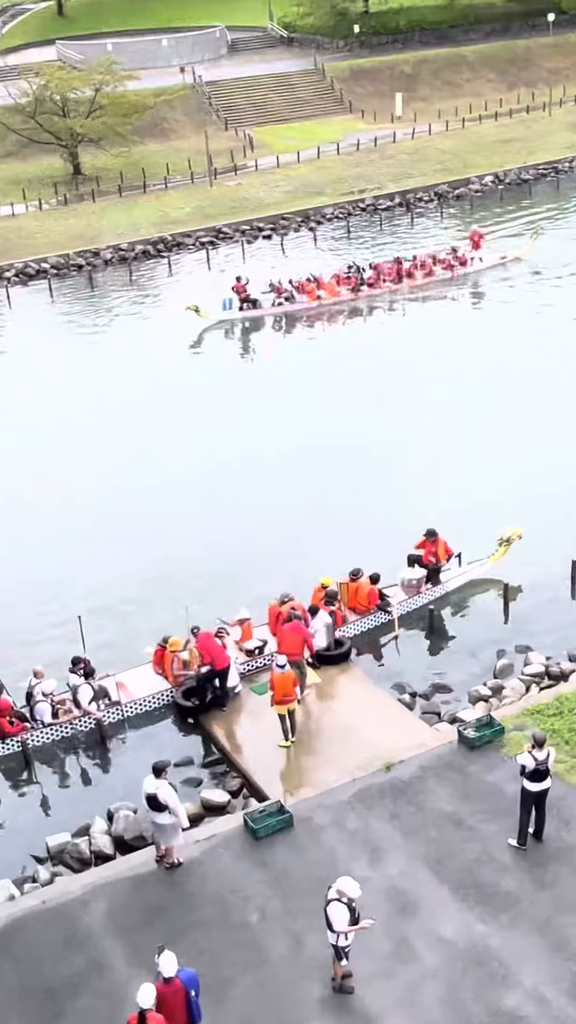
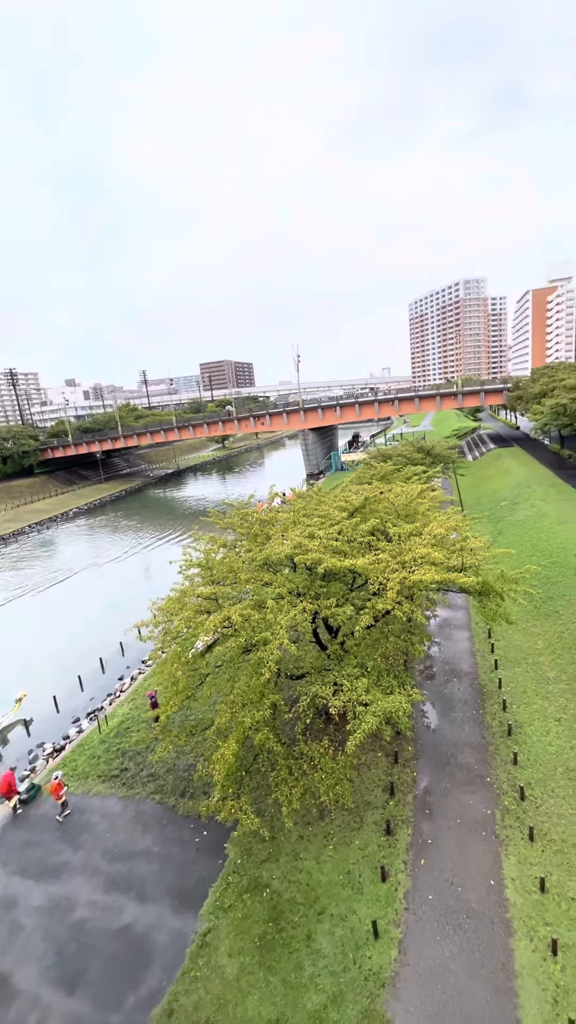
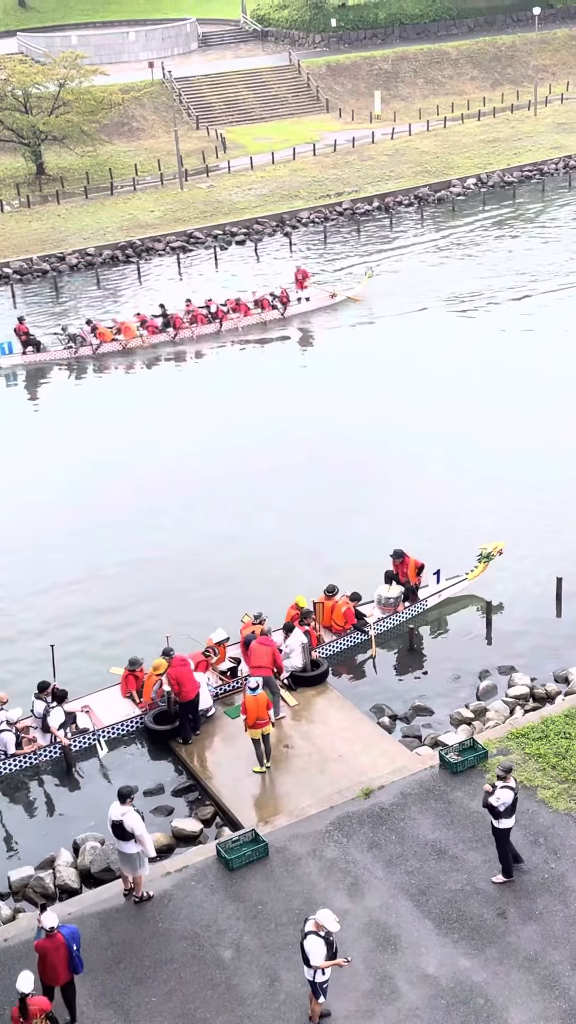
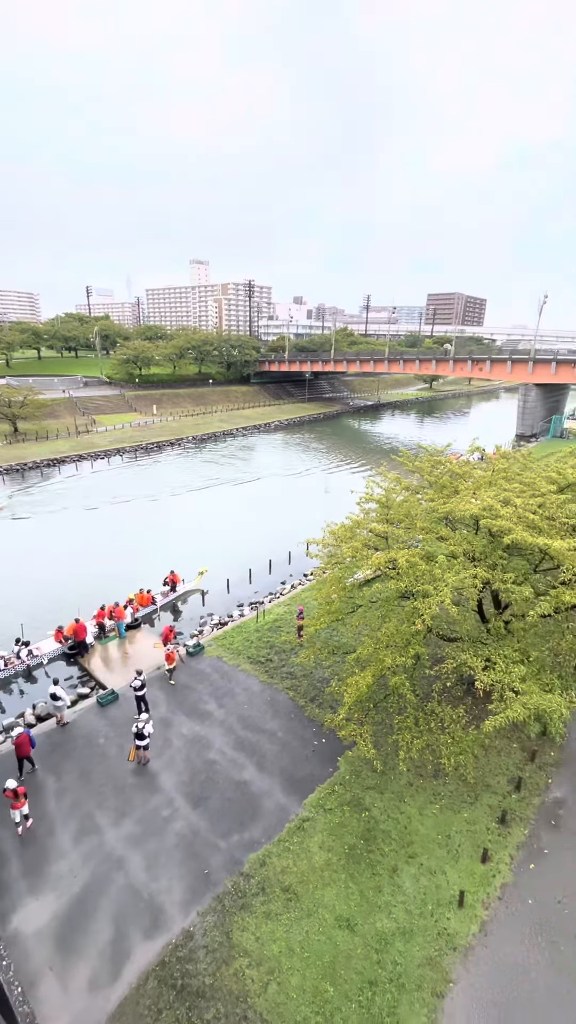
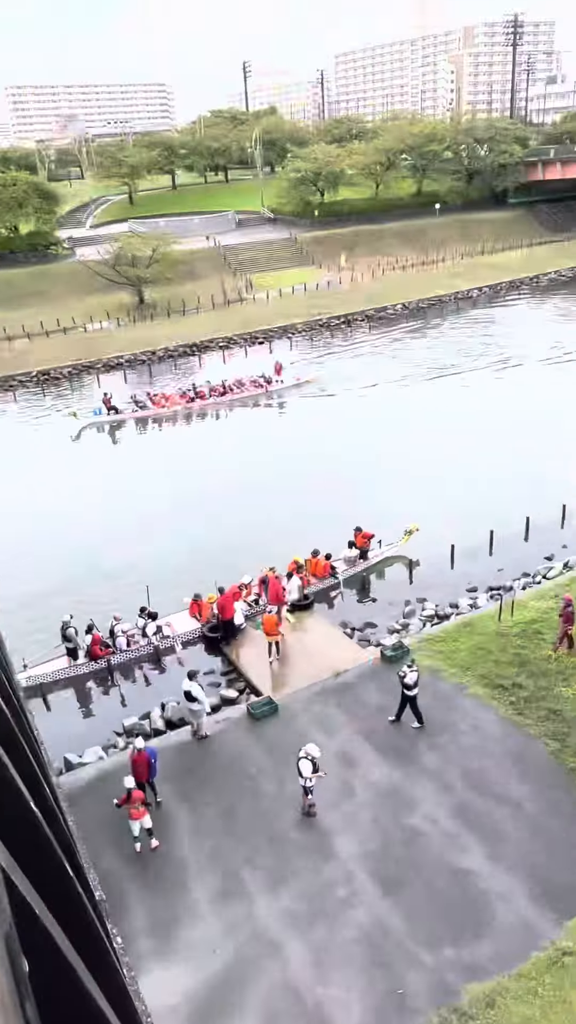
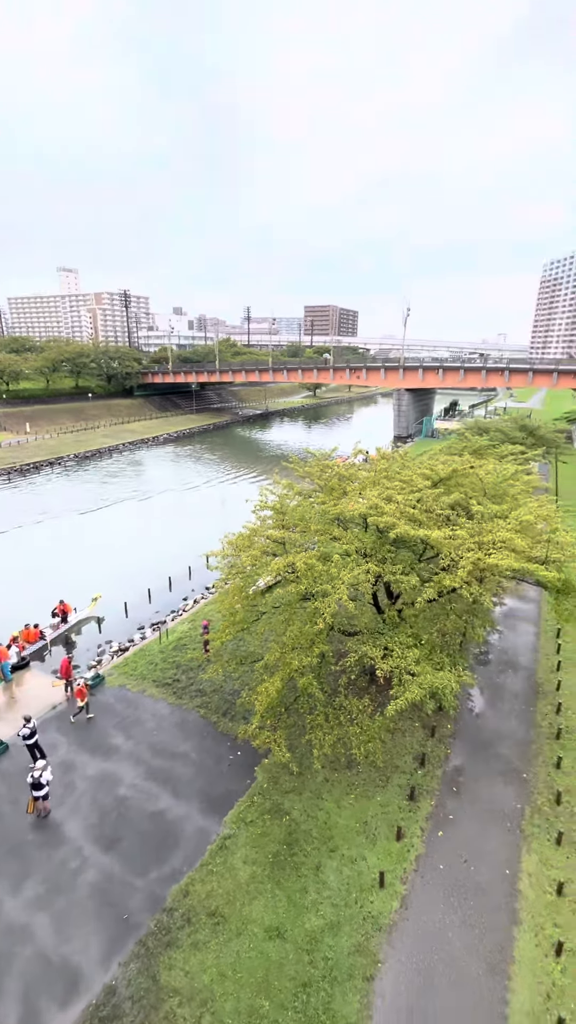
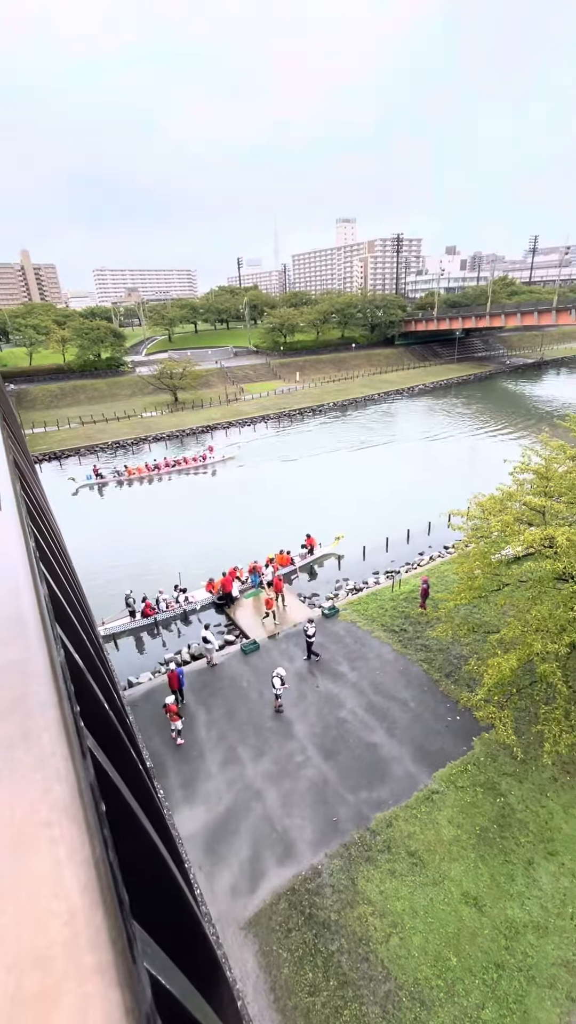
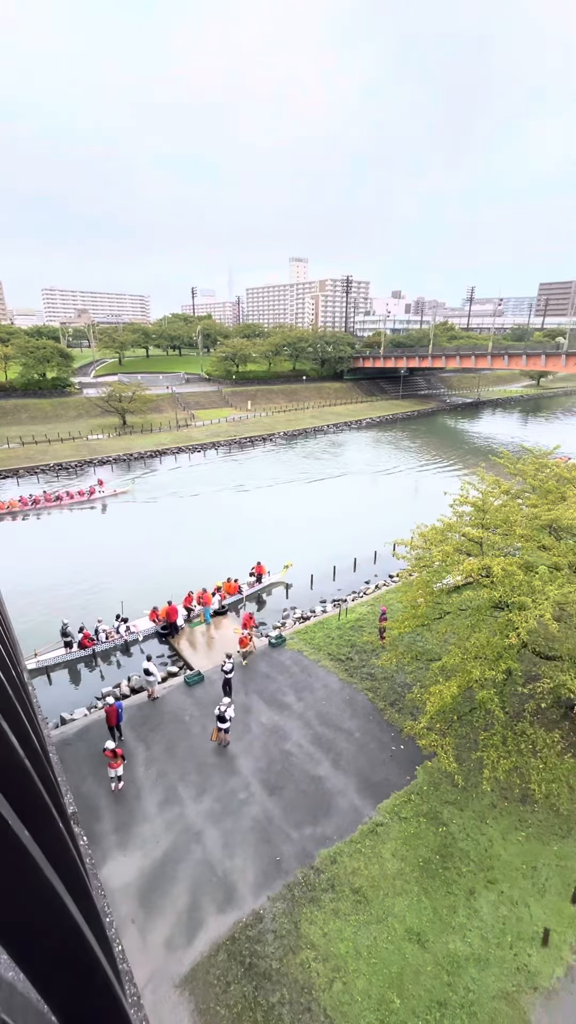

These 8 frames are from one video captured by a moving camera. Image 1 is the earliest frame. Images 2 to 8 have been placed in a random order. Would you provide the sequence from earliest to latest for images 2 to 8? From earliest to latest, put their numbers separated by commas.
3, 5, 7, 8, 4, 6, 2
